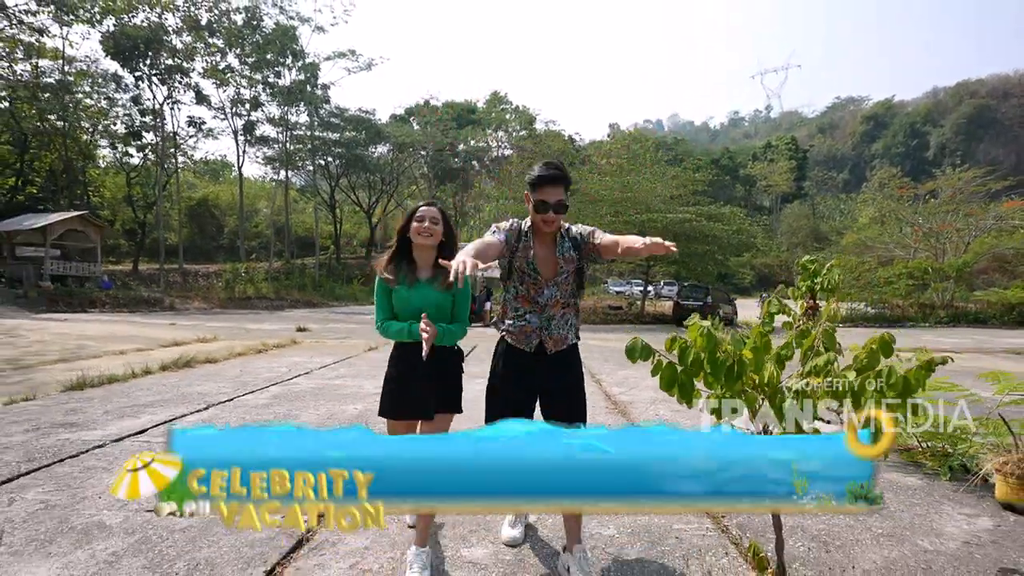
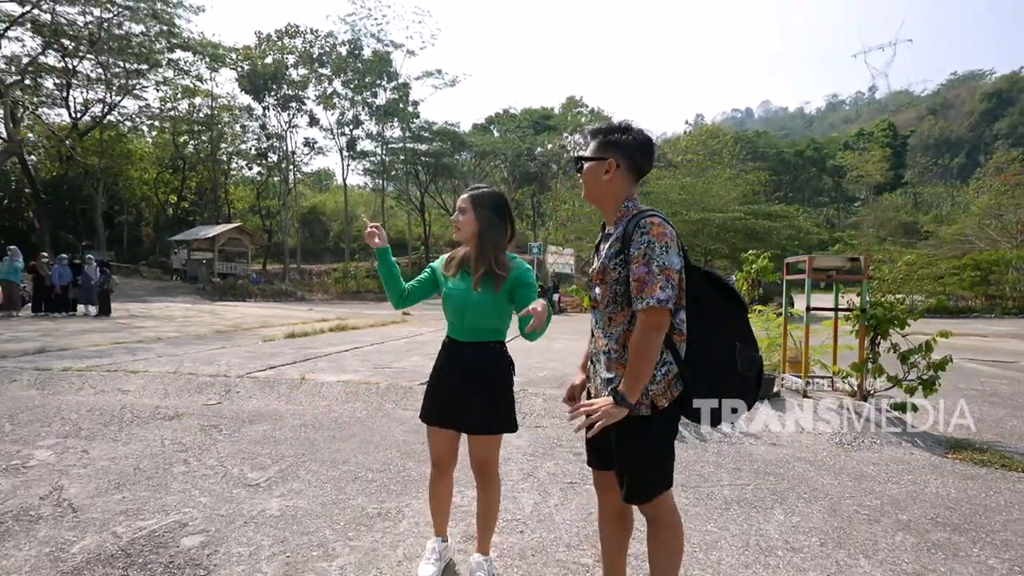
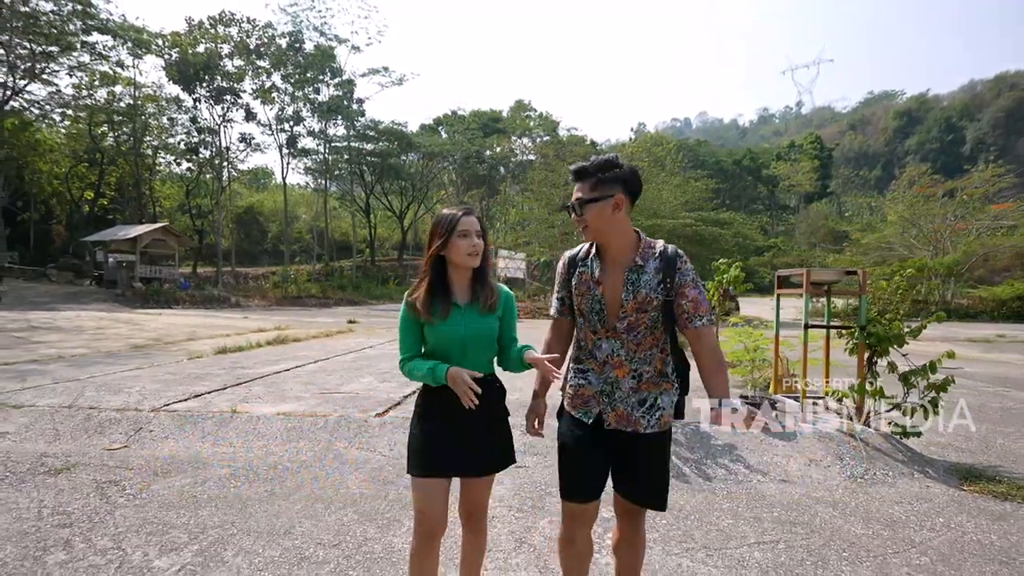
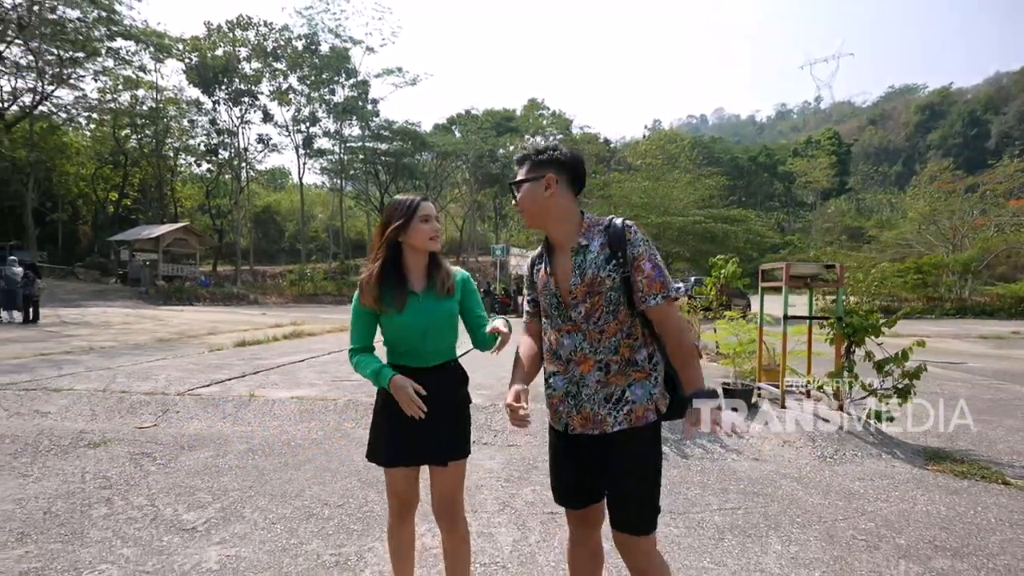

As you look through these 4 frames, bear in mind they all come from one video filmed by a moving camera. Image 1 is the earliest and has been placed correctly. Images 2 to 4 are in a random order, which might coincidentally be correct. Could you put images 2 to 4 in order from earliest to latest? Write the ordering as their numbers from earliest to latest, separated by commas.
3, 4, 2
